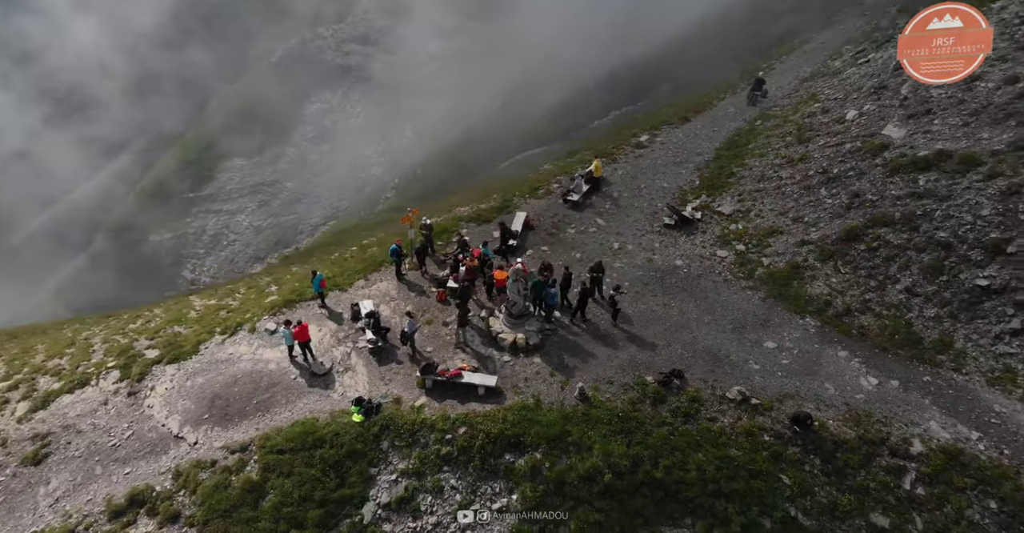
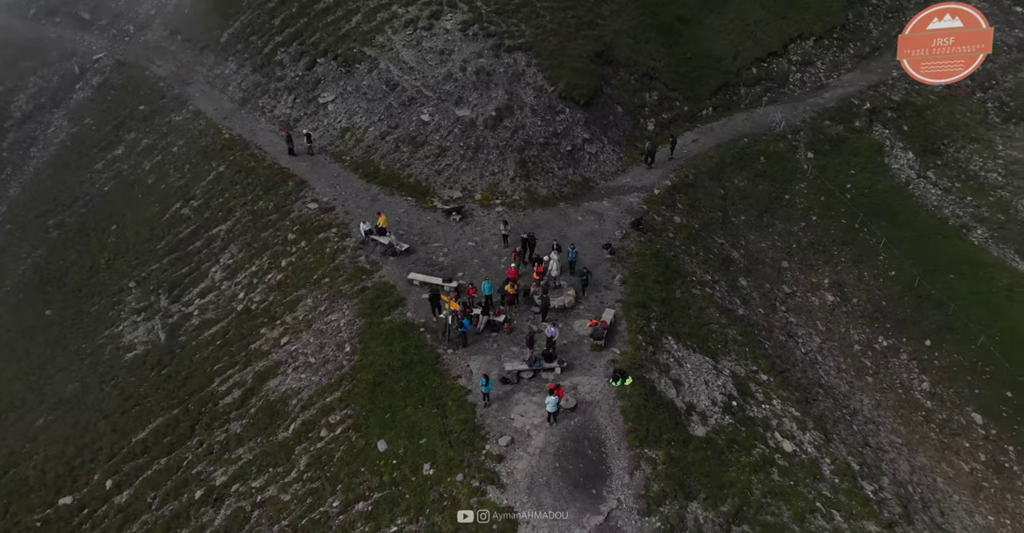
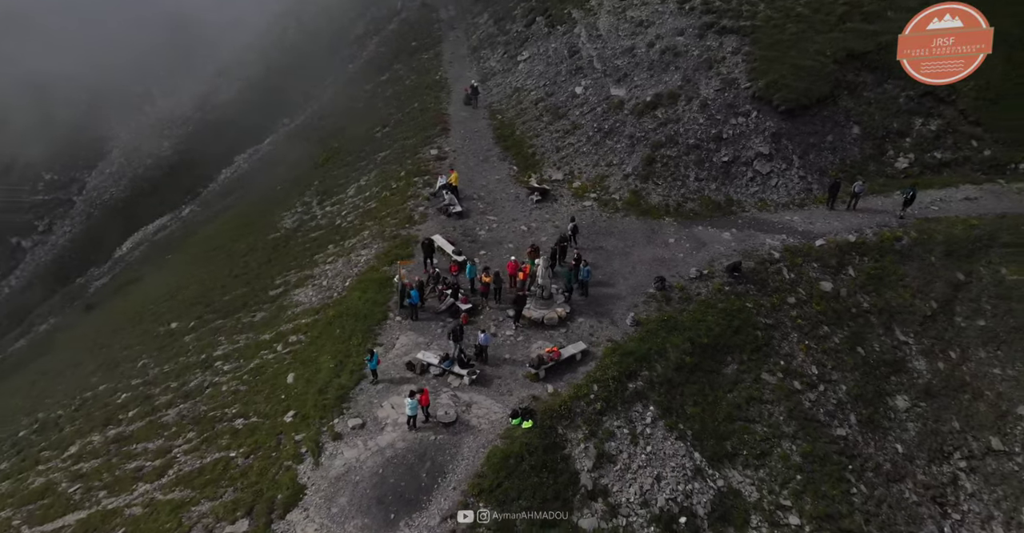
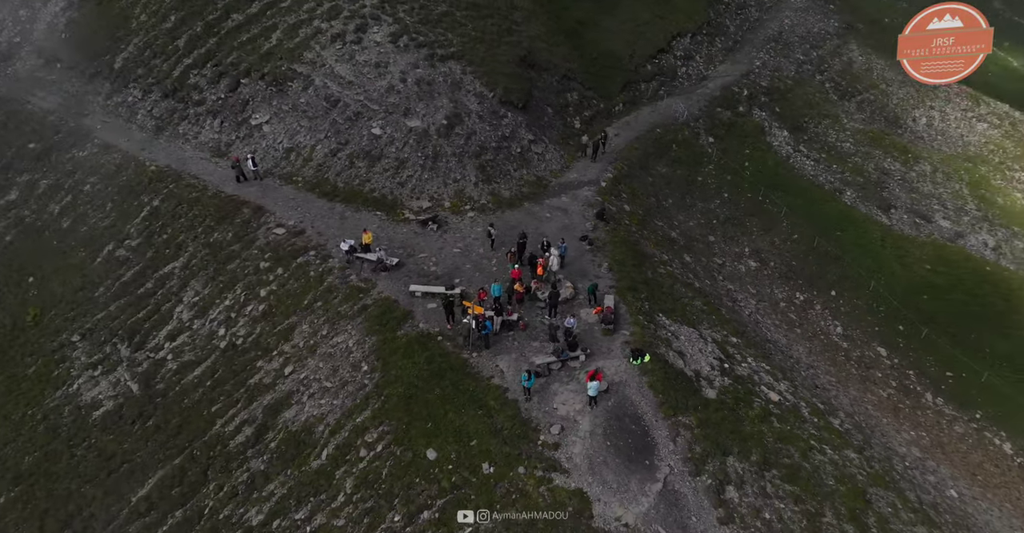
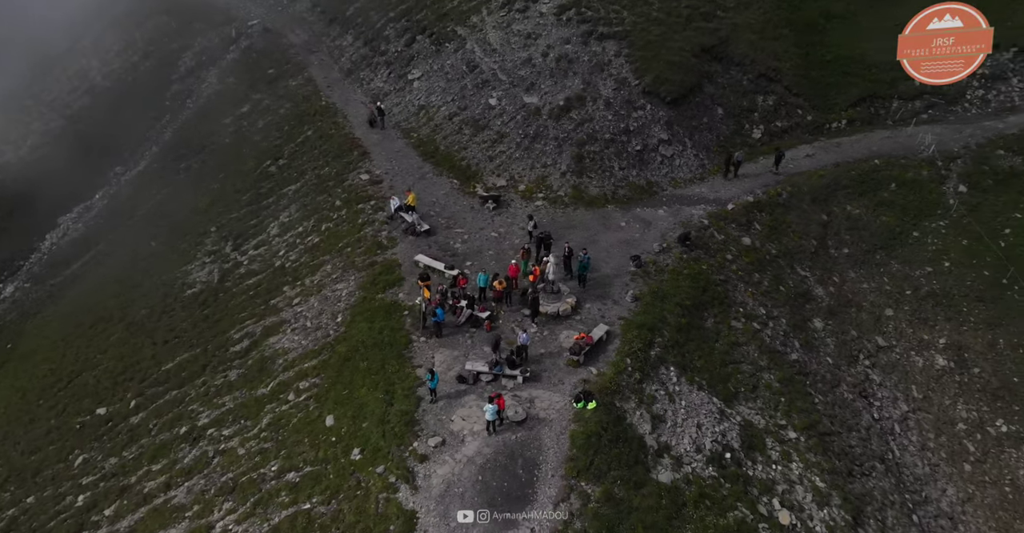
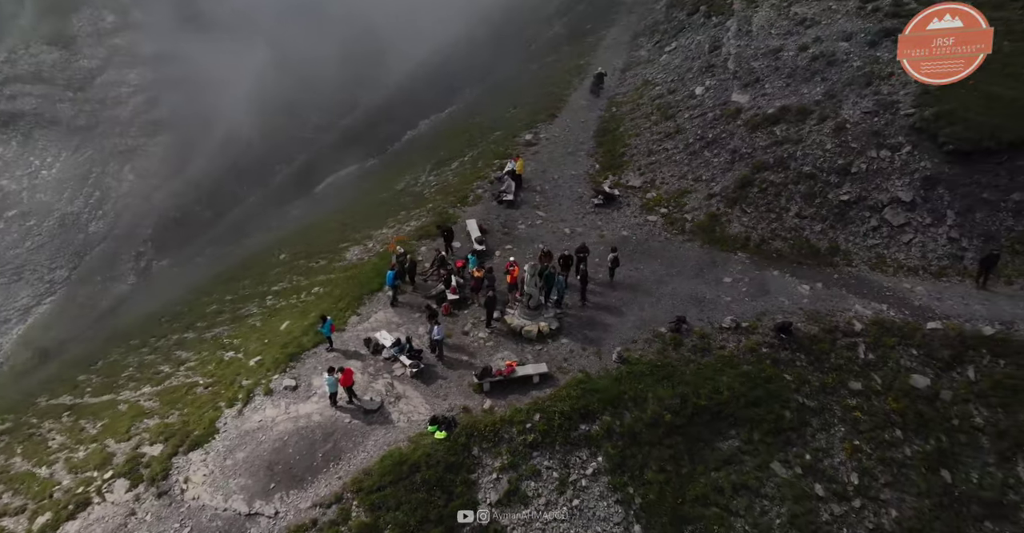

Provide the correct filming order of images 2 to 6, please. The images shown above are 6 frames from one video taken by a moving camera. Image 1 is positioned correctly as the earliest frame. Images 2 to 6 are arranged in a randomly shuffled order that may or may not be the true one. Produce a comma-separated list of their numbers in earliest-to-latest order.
6, 3, 5, 2, 4
